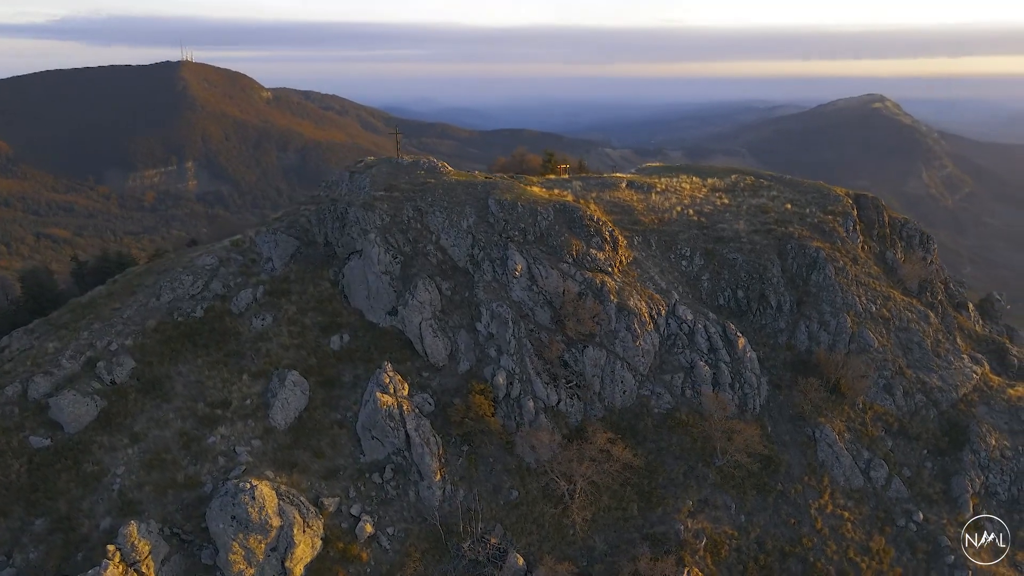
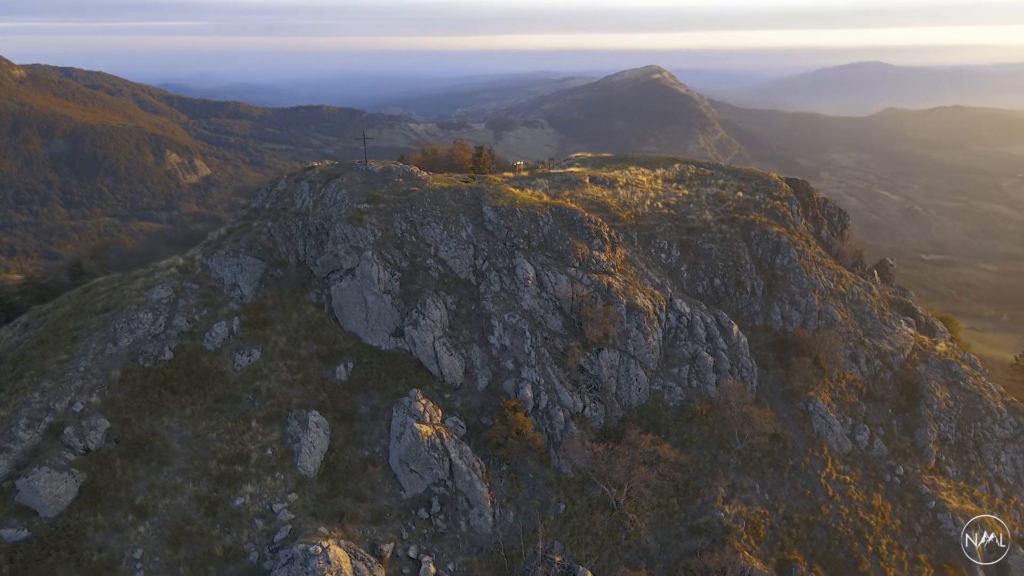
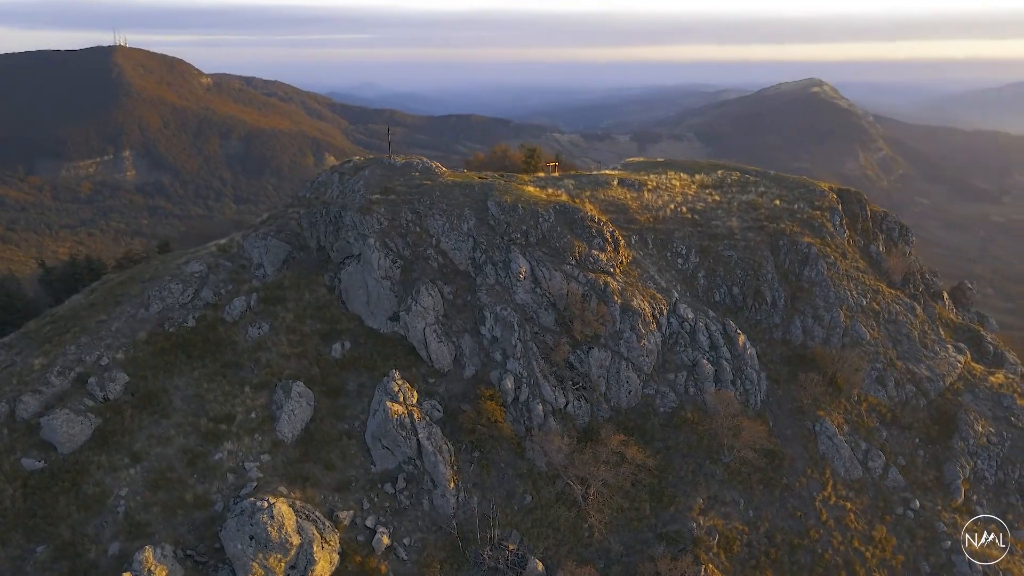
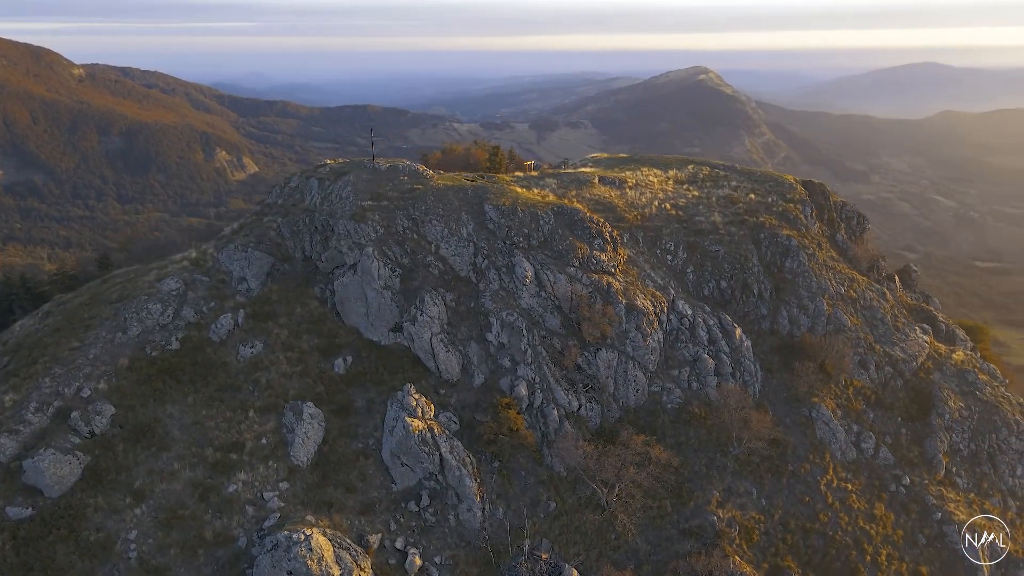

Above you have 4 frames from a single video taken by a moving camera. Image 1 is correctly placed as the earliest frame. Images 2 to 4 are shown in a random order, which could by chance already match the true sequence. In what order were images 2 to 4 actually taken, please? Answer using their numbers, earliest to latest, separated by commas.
3, 4, 2
